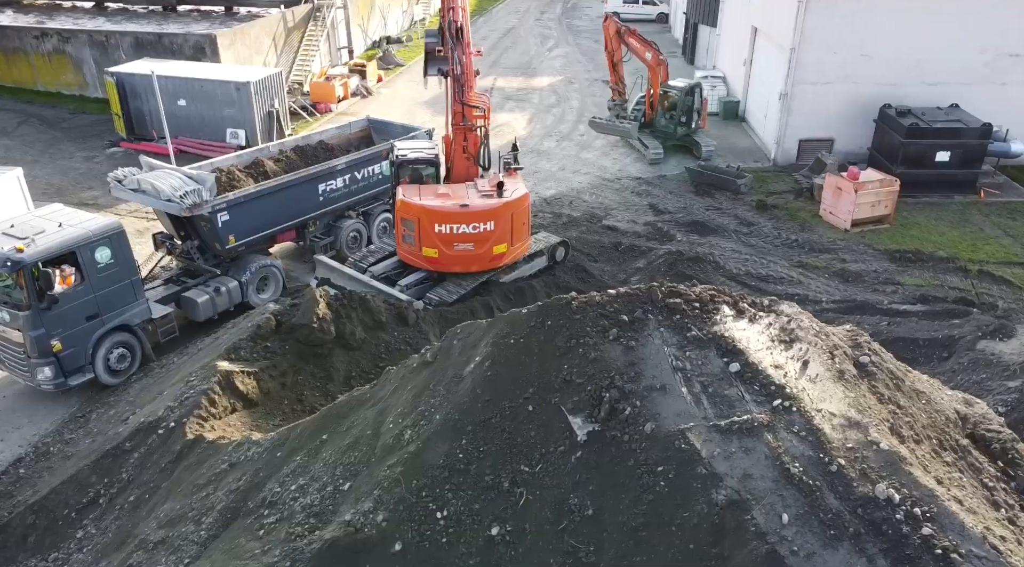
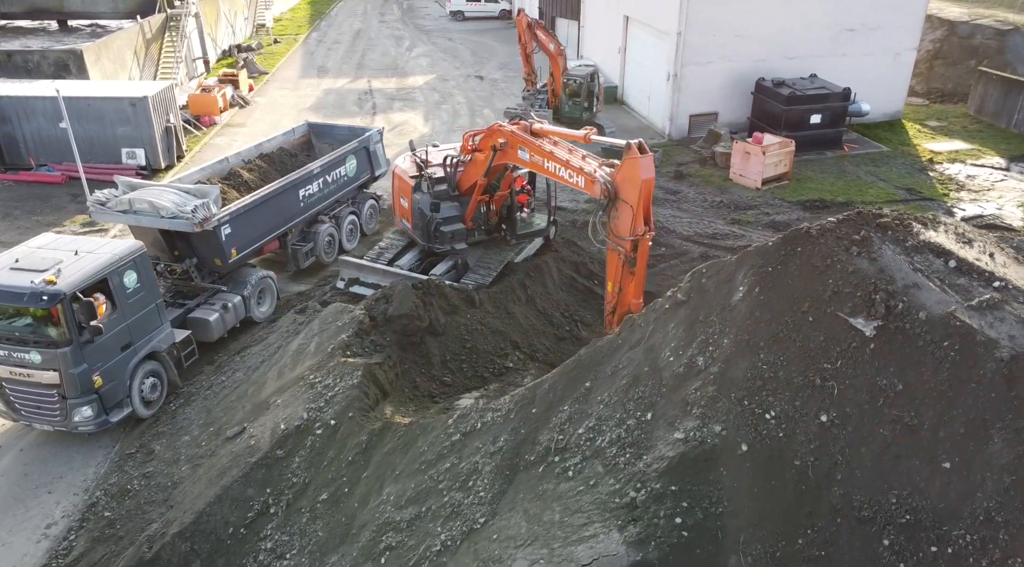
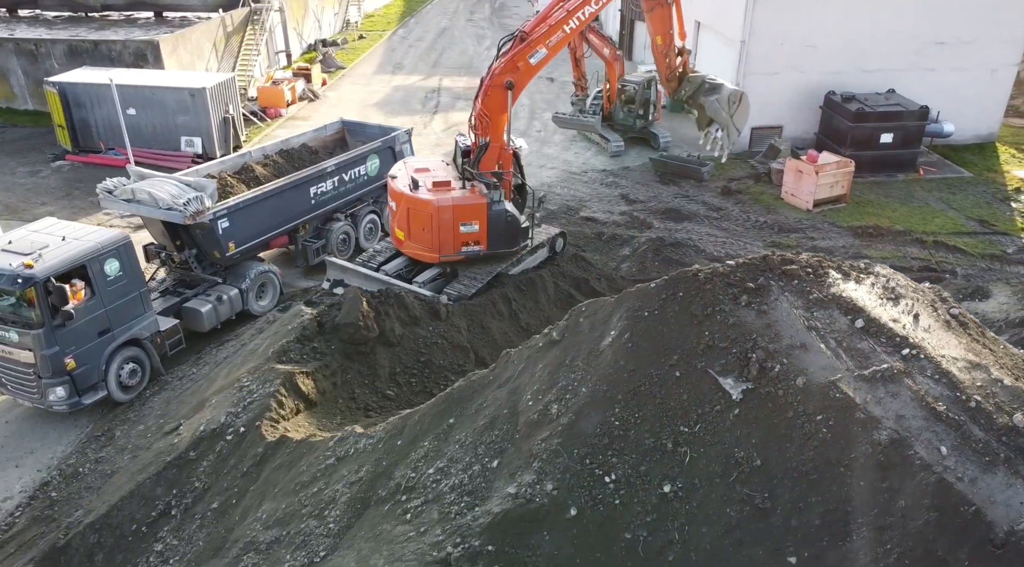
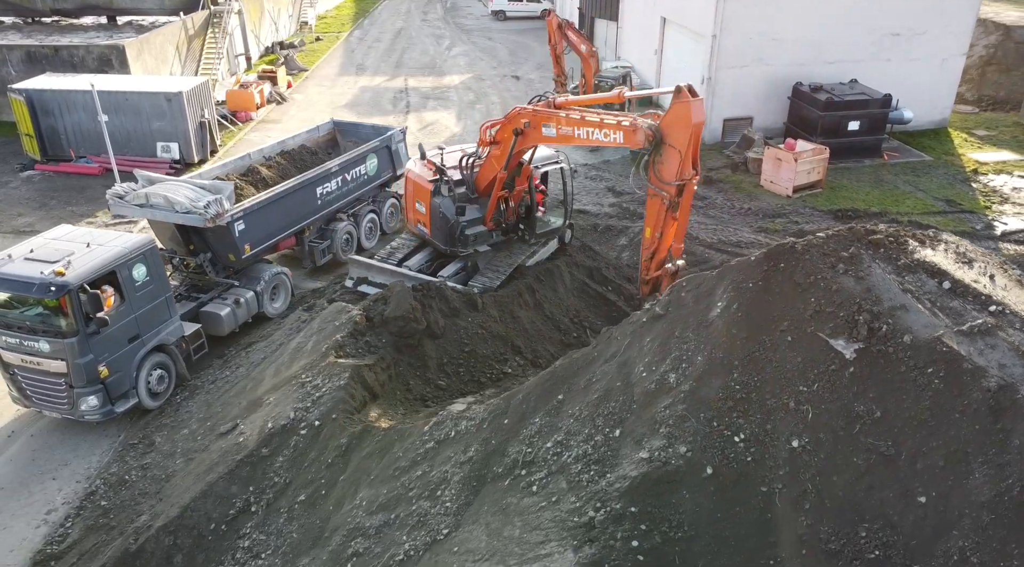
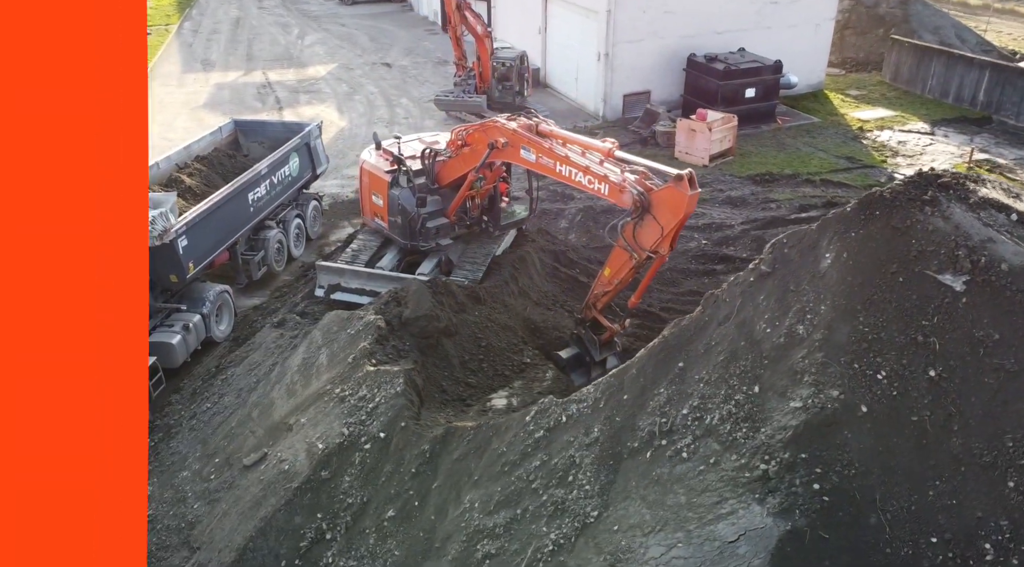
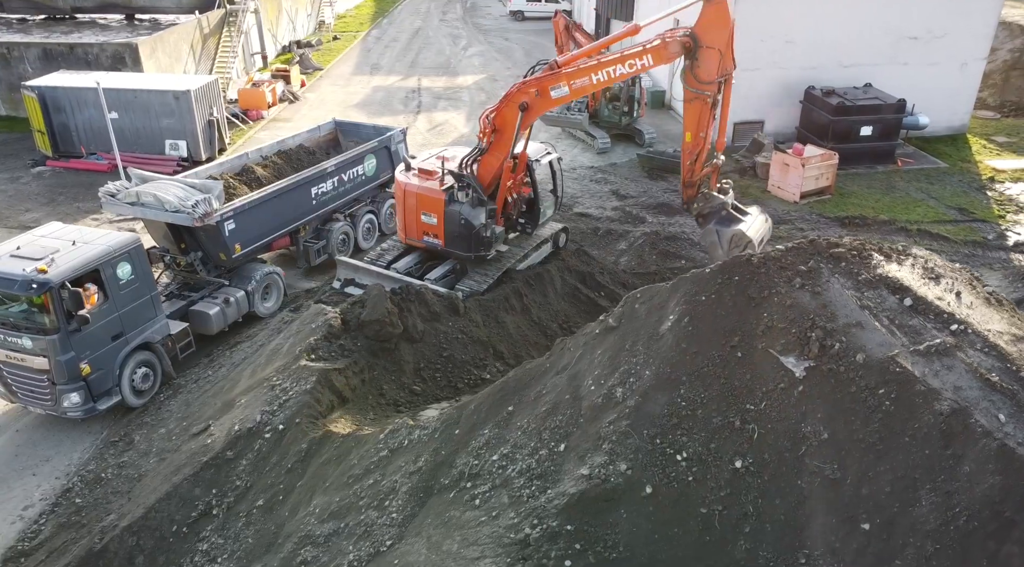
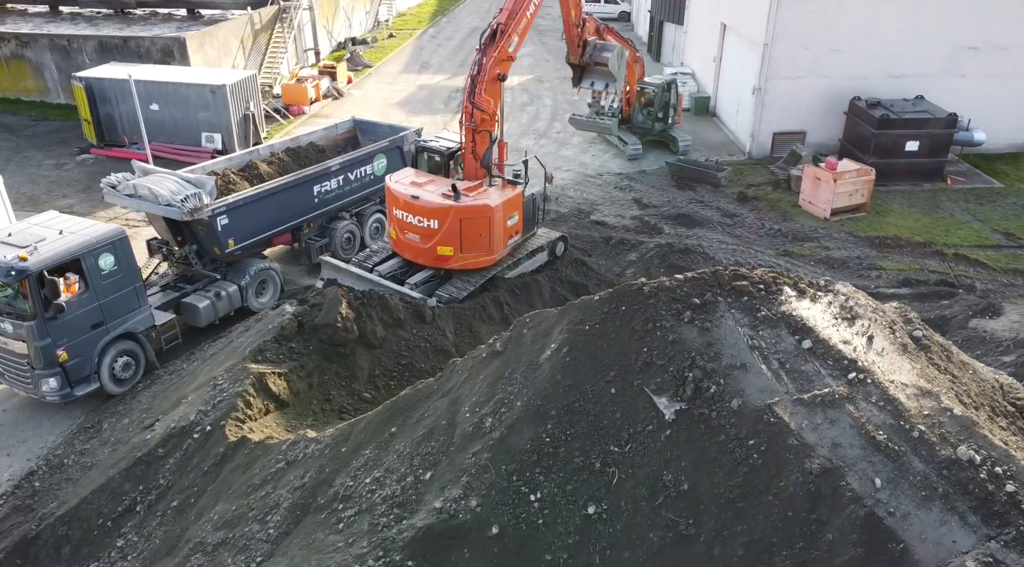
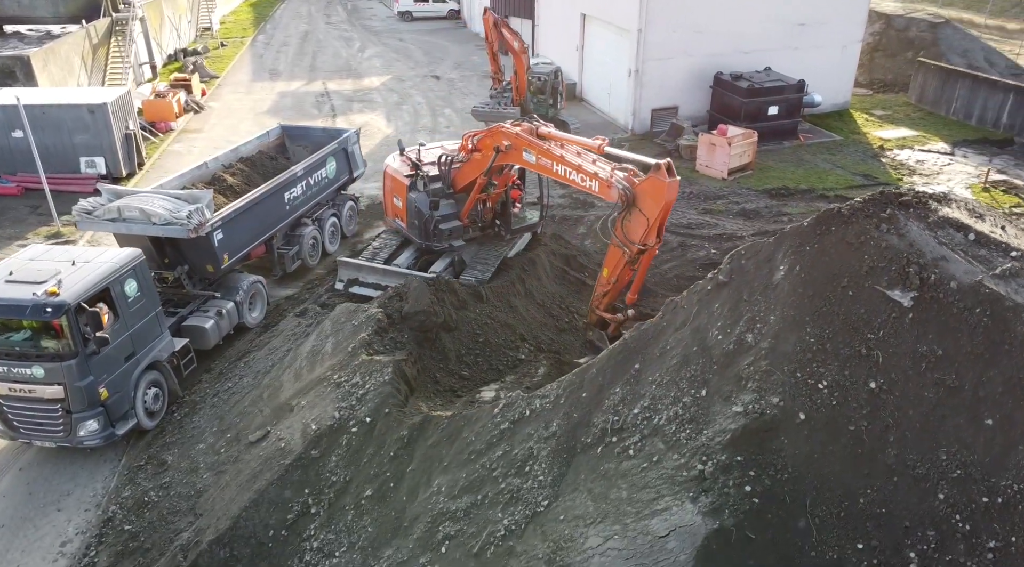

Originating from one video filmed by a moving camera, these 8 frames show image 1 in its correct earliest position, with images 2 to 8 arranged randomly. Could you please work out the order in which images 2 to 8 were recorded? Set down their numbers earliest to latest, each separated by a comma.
7, 3, 6, 4, 2, 8, 5
